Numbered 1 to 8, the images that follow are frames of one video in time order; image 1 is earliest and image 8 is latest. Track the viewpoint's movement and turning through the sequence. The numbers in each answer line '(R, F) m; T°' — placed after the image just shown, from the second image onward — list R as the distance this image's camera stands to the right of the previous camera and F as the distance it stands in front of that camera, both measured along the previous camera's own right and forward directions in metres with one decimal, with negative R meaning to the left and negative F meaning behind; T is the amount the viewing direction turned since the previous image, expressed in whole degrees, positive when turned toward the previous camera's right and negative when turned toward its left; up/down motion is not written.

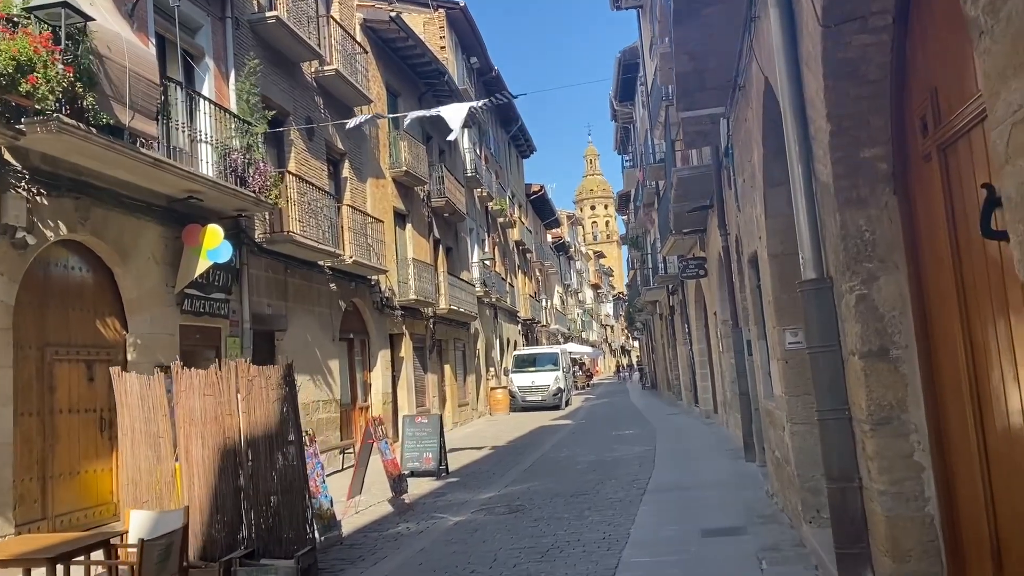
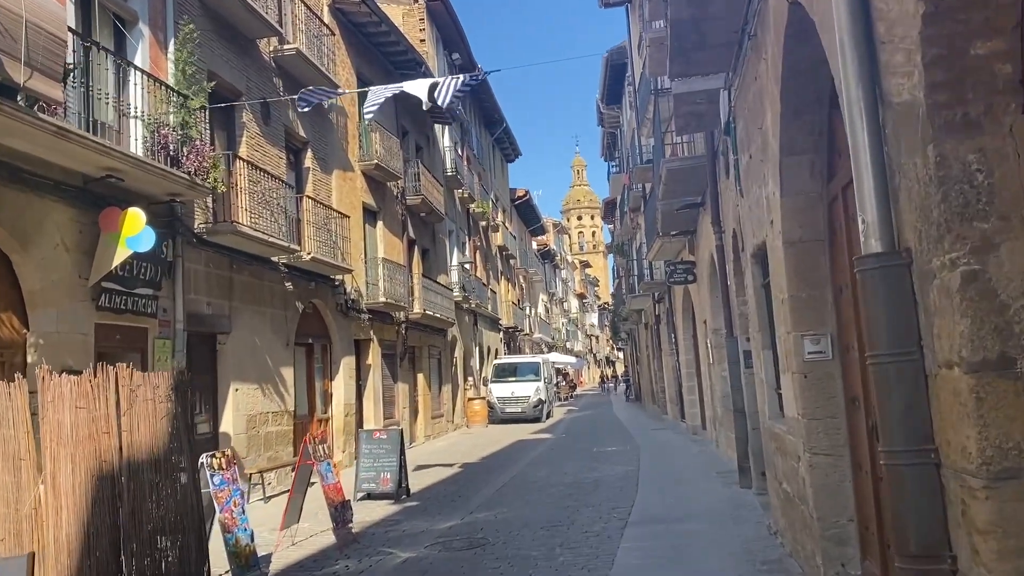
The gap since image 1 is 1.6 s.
(+0.2, +1.2) m; +1°
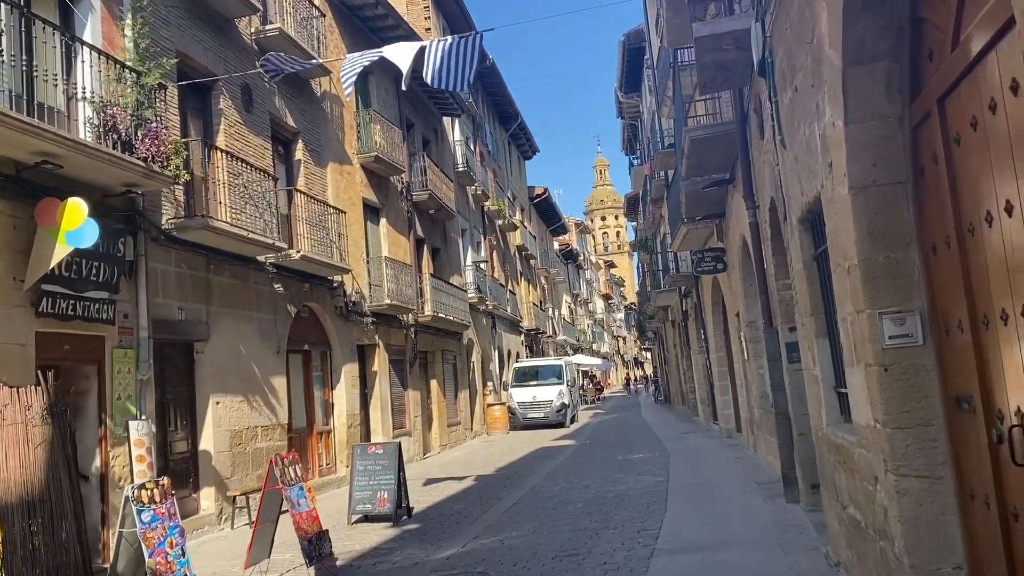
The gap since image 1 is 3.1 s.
(+0.2, +1.2) m; -2°
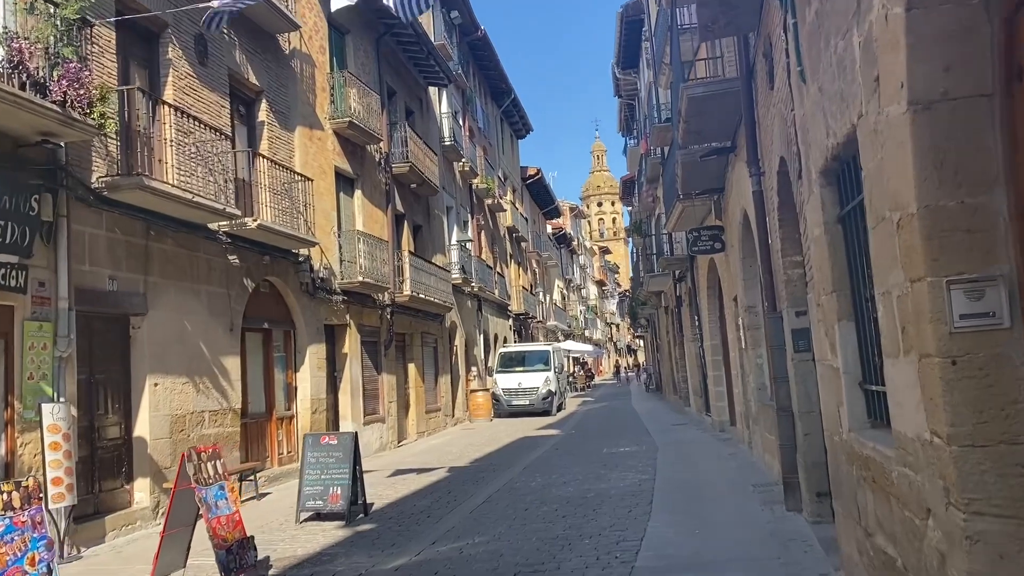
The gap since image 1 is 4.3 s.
(+0.2, +1.0) m; 0°
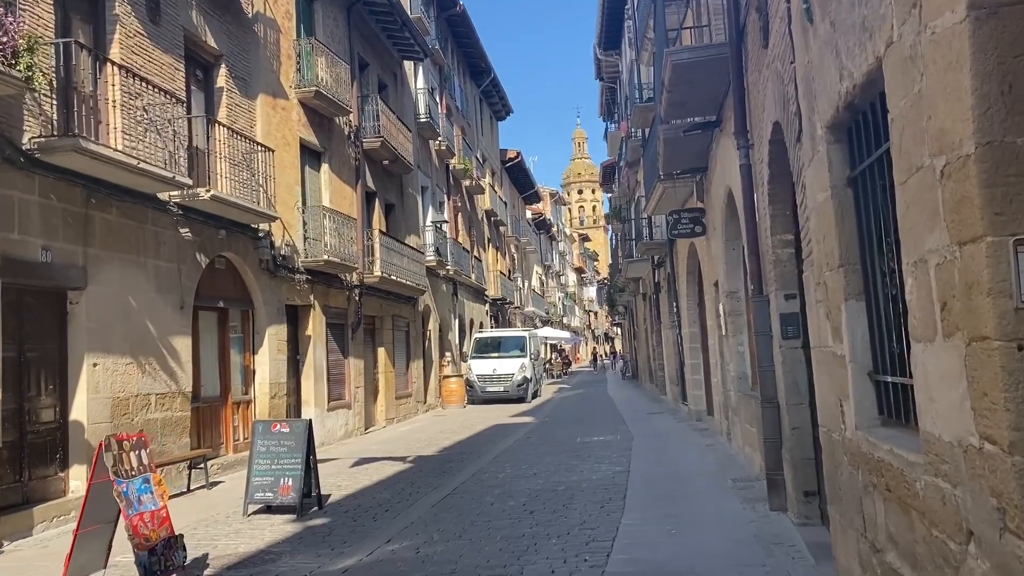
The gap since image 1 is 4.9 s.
(+0.1, +0.6) m; +1°
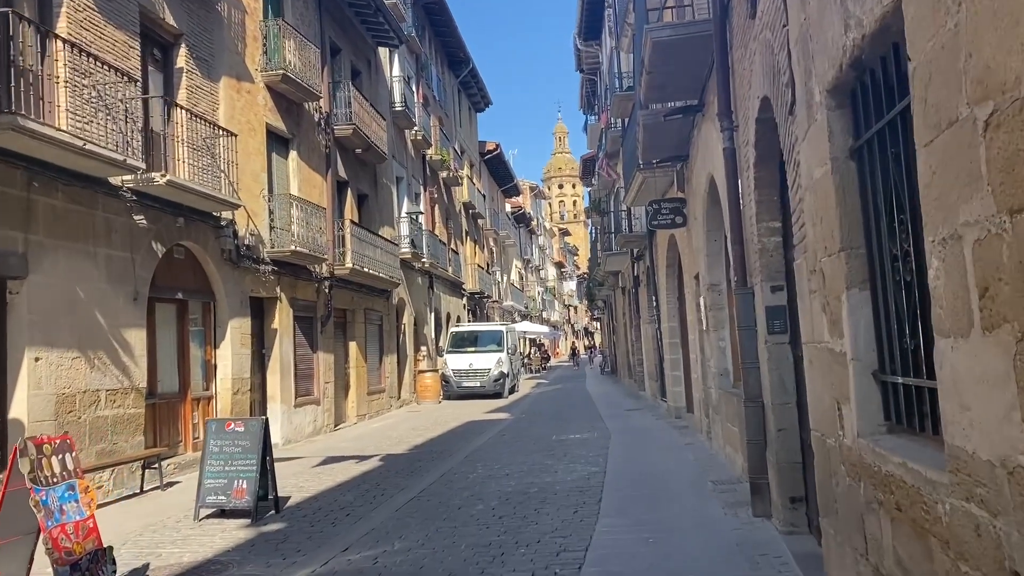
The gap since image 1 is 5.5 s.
(+0.1, +0.5) m; +1°
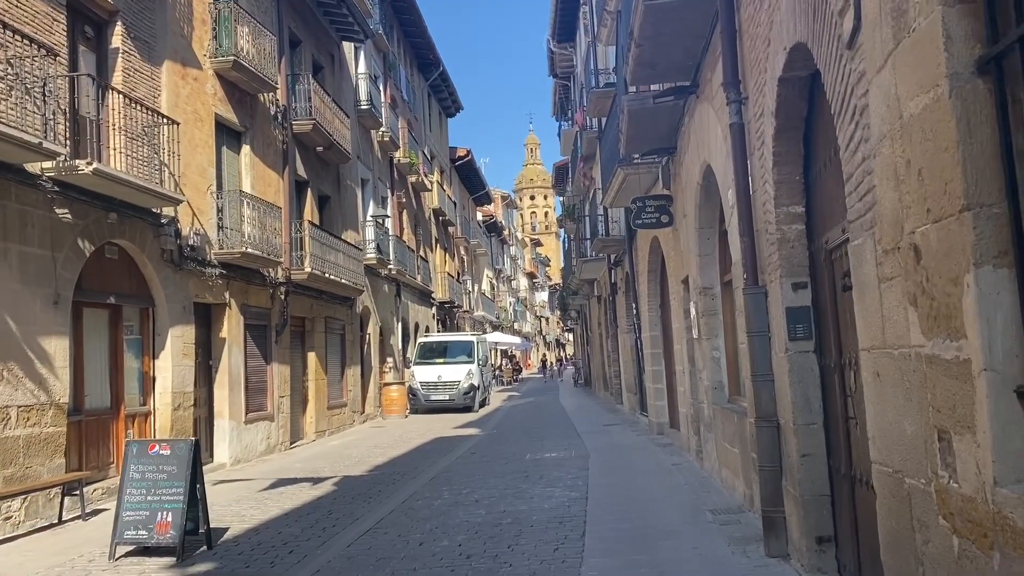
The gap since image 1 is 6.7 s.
(0.0, +1.0) m; +2°
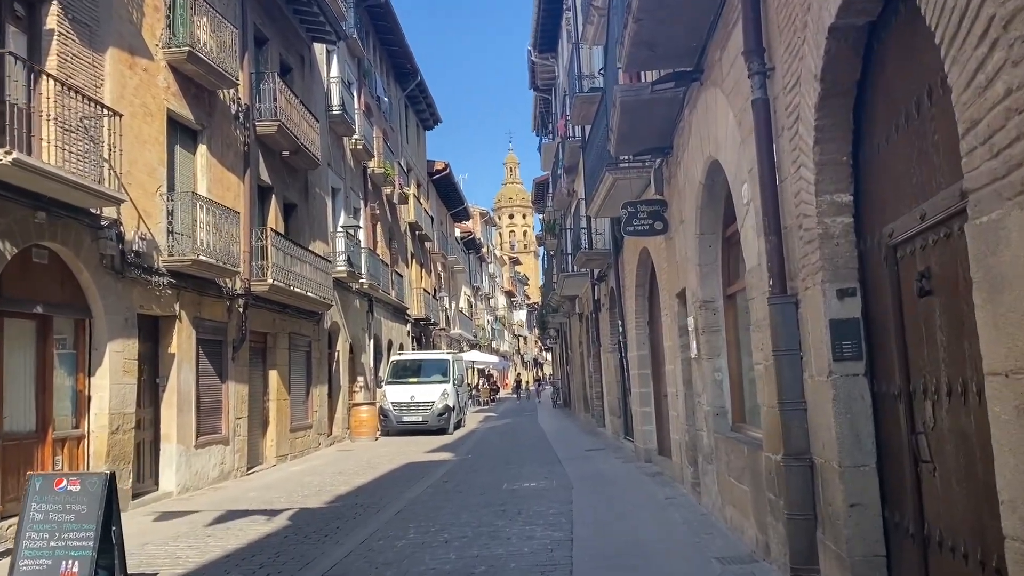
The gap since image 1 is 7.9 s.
(0.0, +1.0) m; +1°
